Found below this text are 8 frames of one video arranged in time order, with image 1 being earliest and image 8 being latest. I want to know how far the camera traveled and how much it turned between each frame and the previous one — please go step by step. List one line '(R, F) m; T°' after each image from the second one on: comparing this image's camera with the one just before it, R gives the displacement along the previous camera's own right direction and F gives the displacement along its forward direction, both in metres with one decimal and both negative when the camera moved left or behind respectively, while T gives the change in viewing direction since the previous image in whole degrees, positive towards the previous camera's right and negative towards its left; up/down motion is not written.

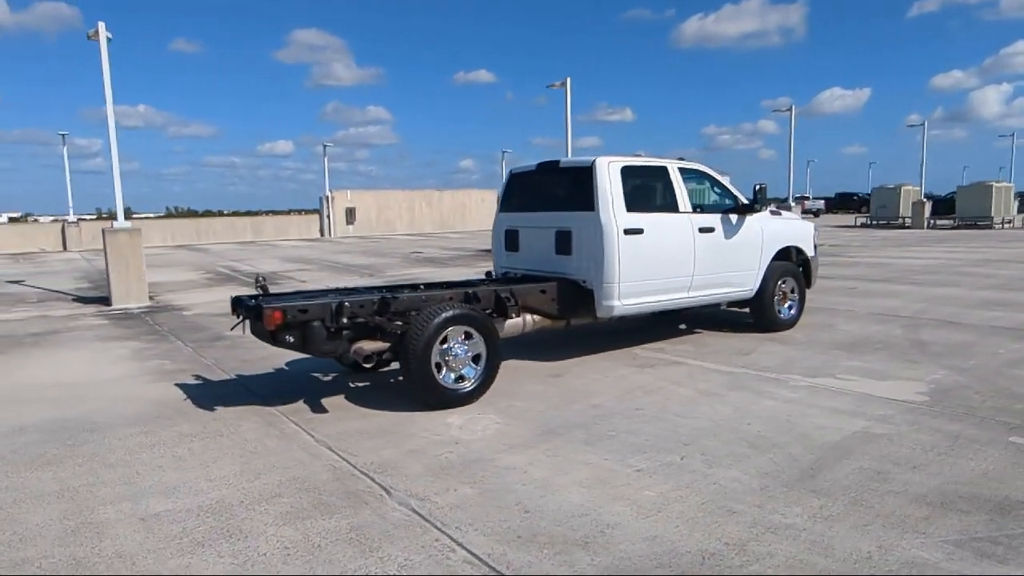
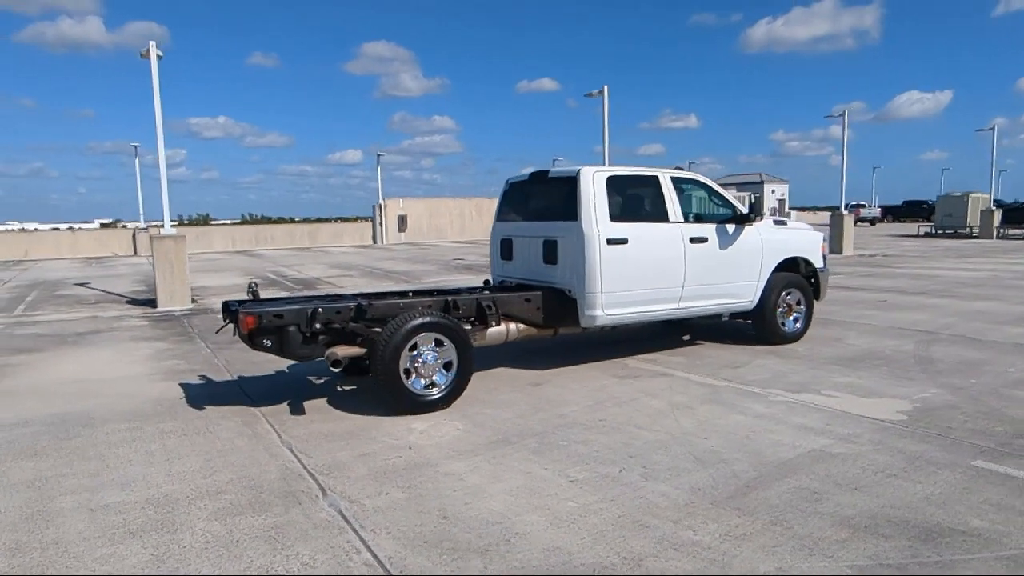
(+0.8, 0.0) m; -5°
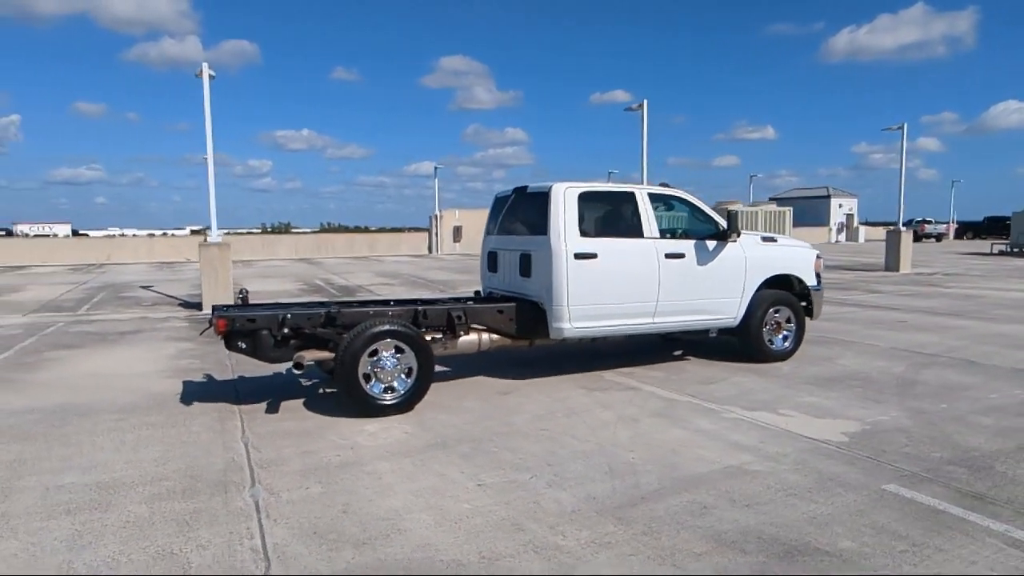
(+1.1, -0.2) m; -6°
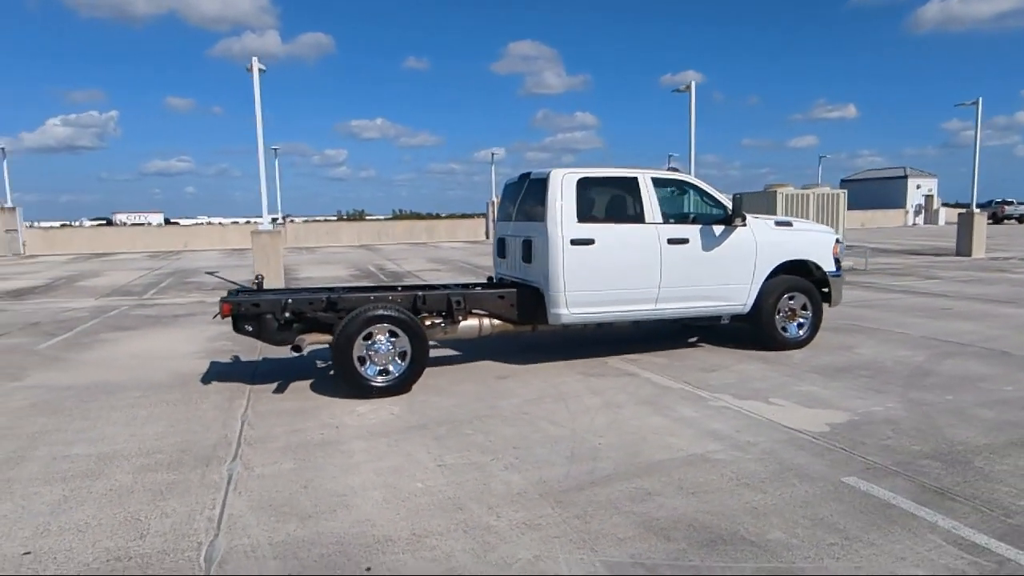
(+0.8, 0.0) m; -6°
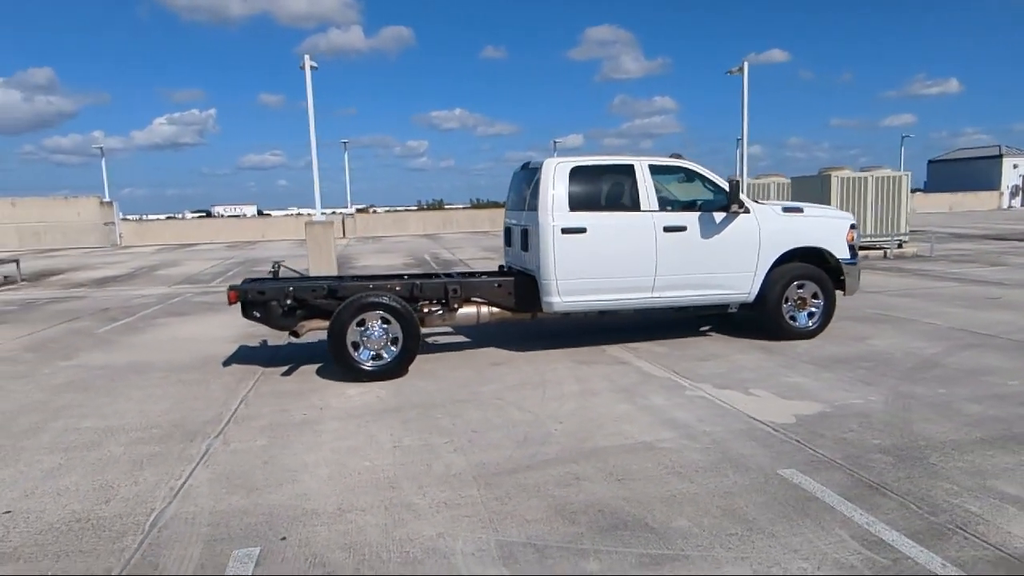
(+0.9, -0.1) m; -7°
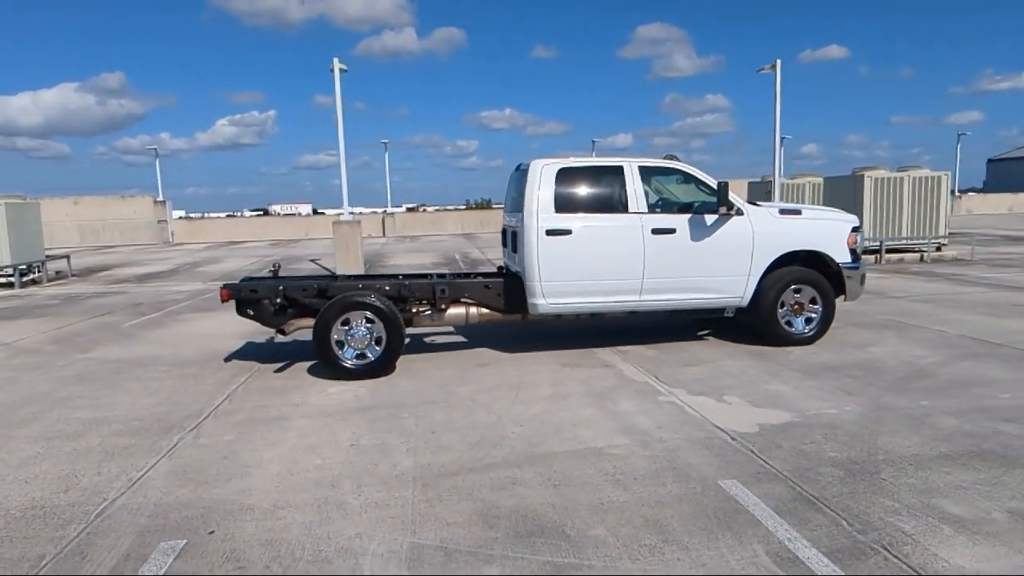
(+0.7, 0.0) m; -4°
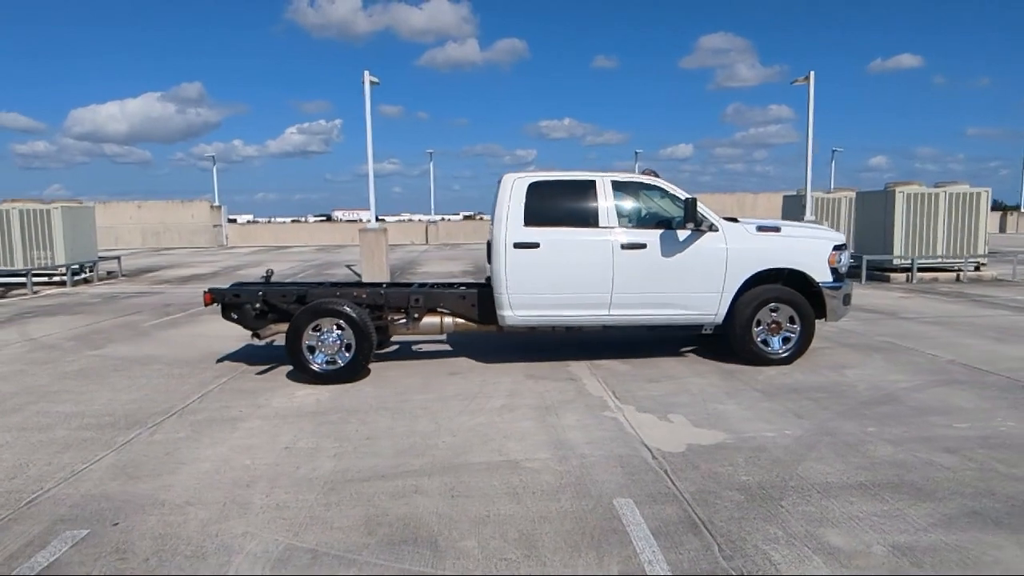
(+0.9, 0.0) m; -5°
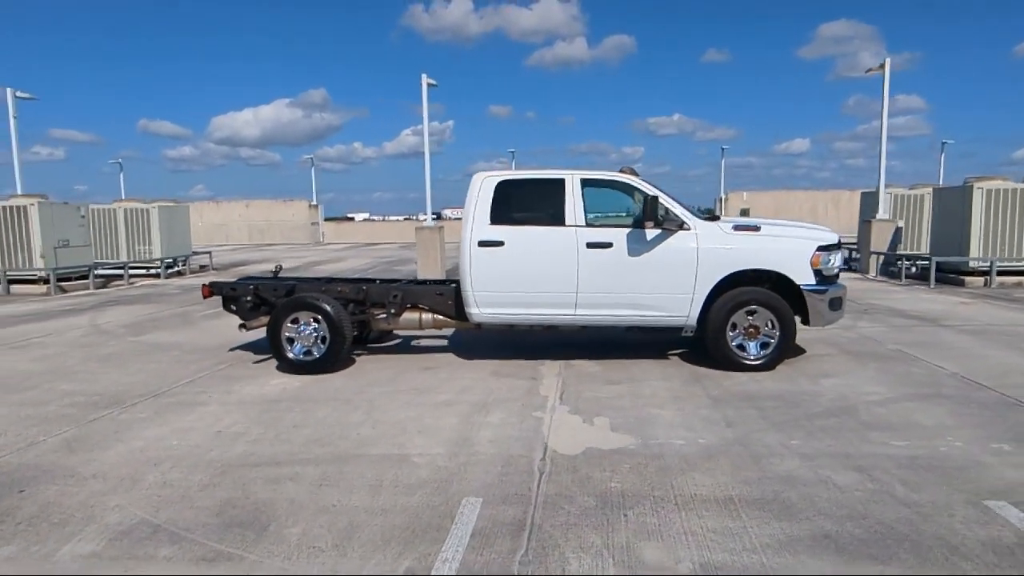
(+1.5, +0.1) m; -9°
